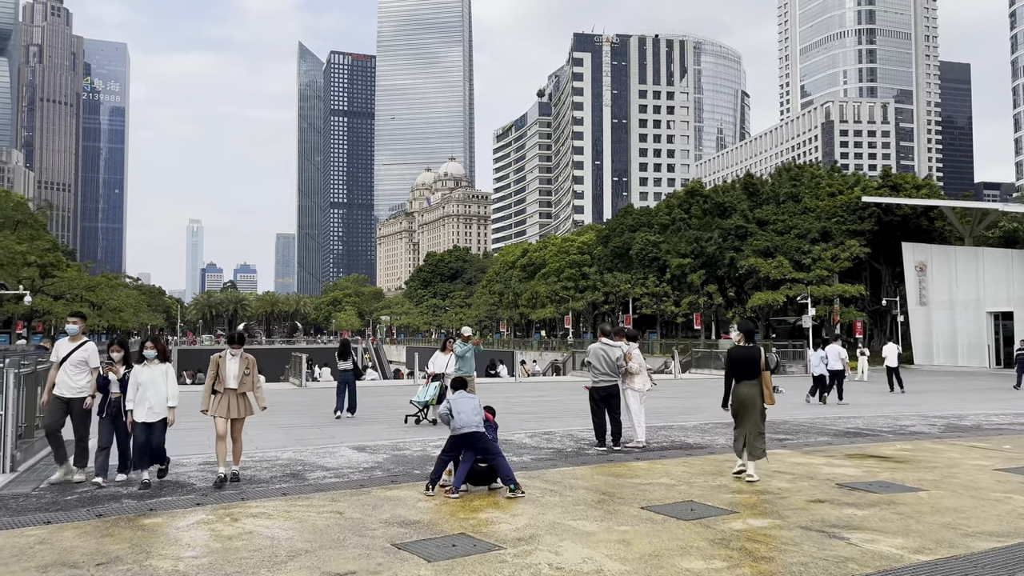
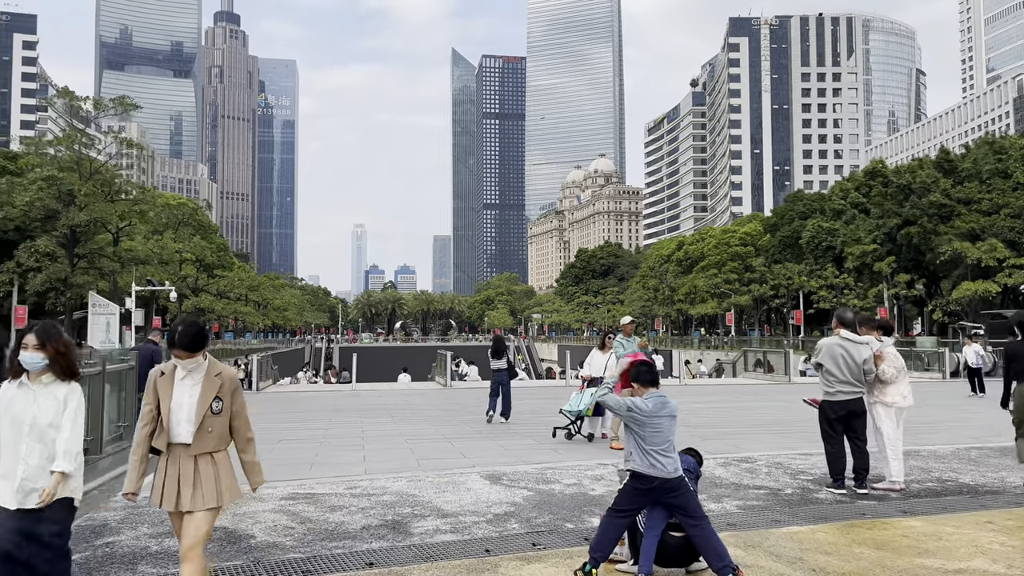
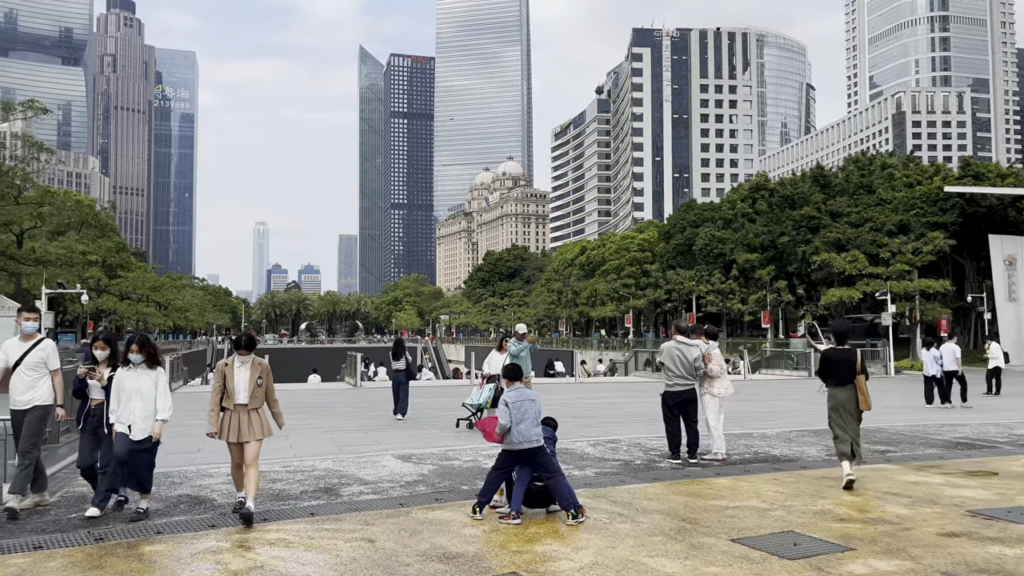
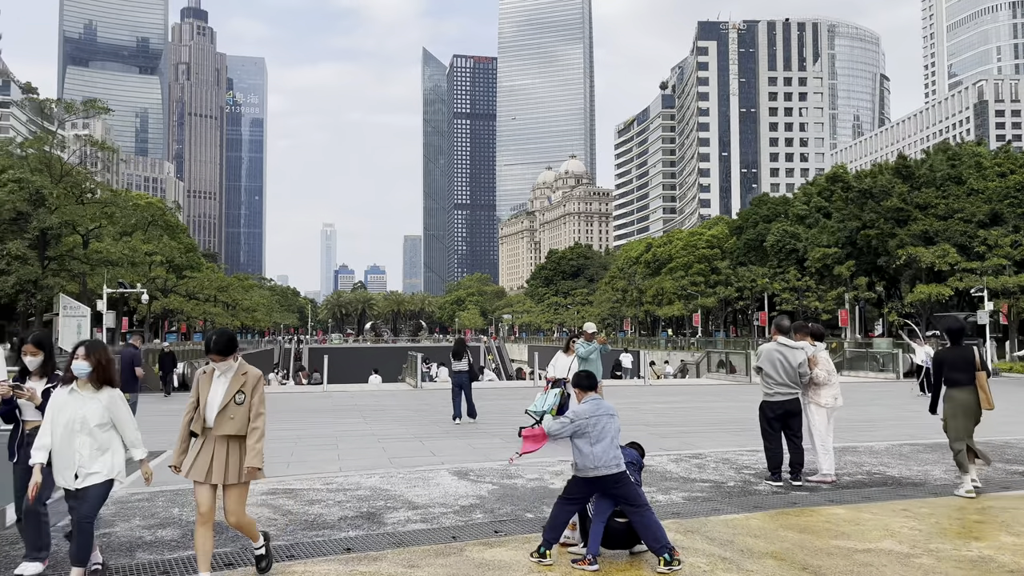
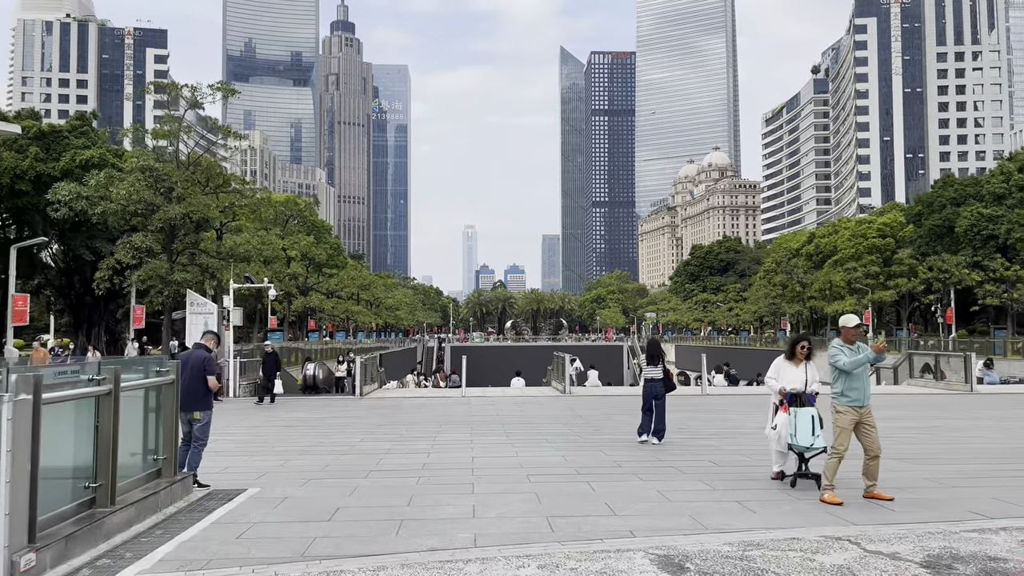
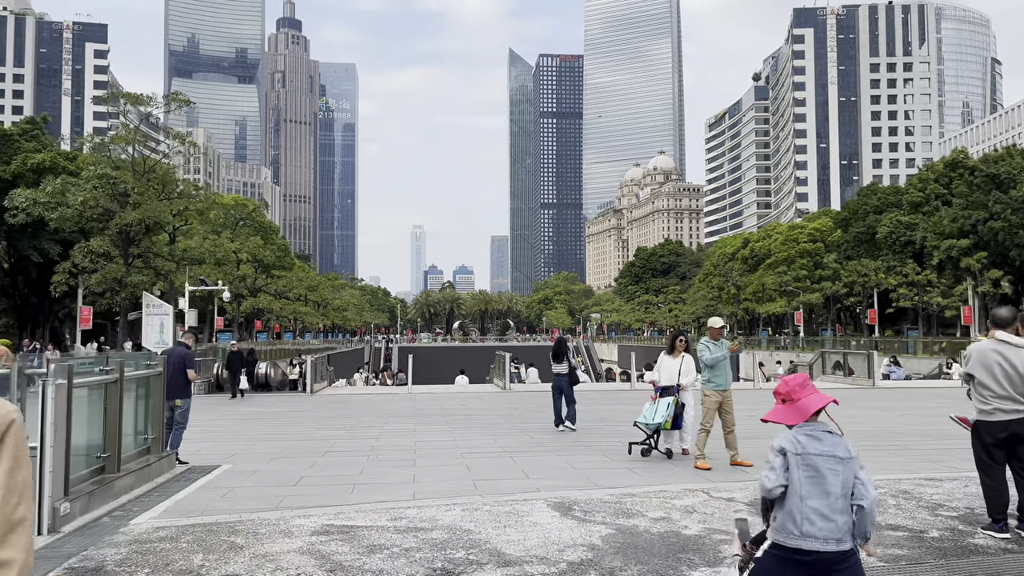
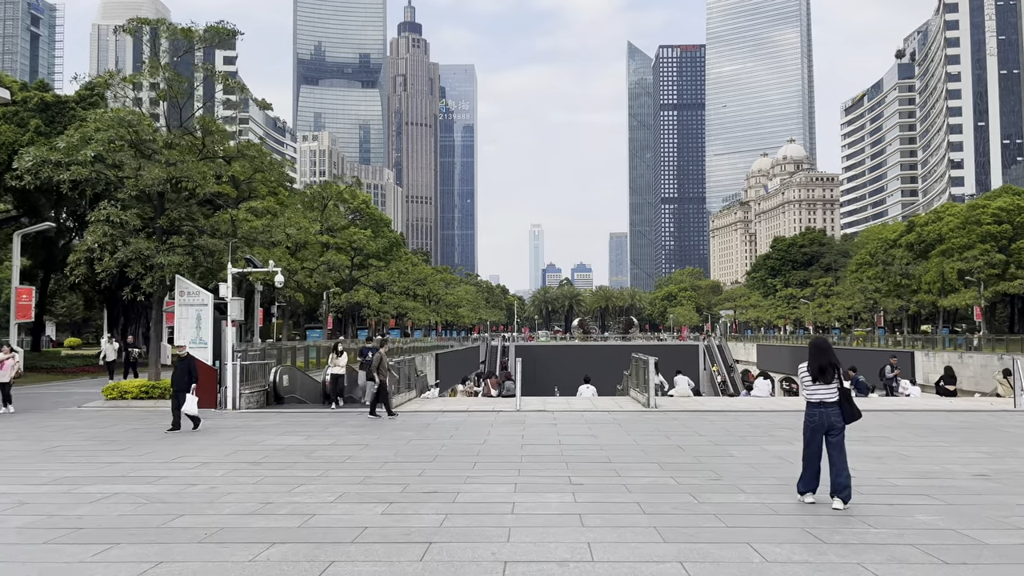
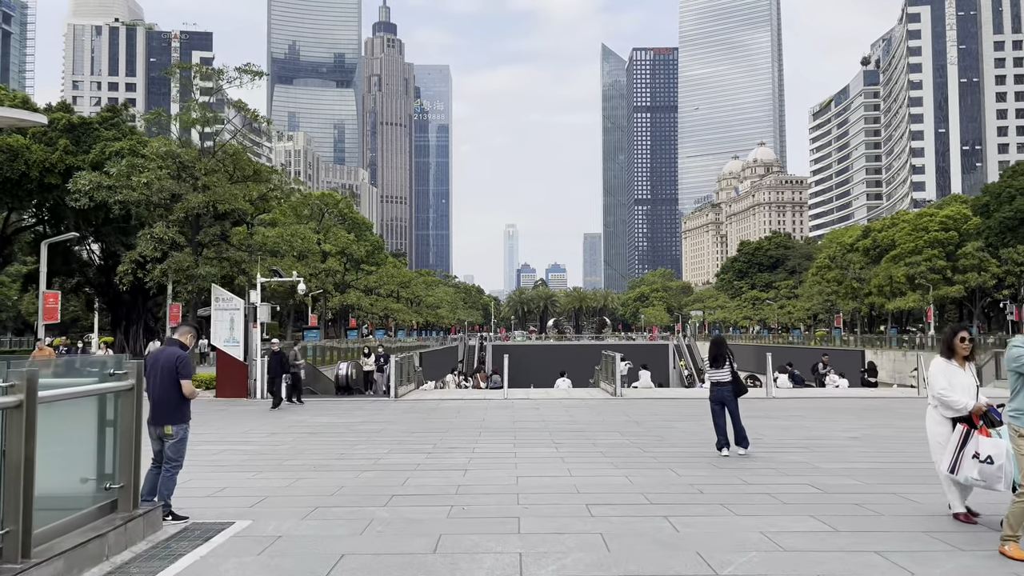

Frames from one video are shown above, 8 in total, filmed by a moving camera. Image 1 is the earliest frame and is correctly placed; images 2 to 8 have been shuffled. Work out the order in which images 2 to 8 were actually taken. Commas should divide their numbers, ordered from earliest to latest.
3, 4, 2, 6, 5, 8, 7
